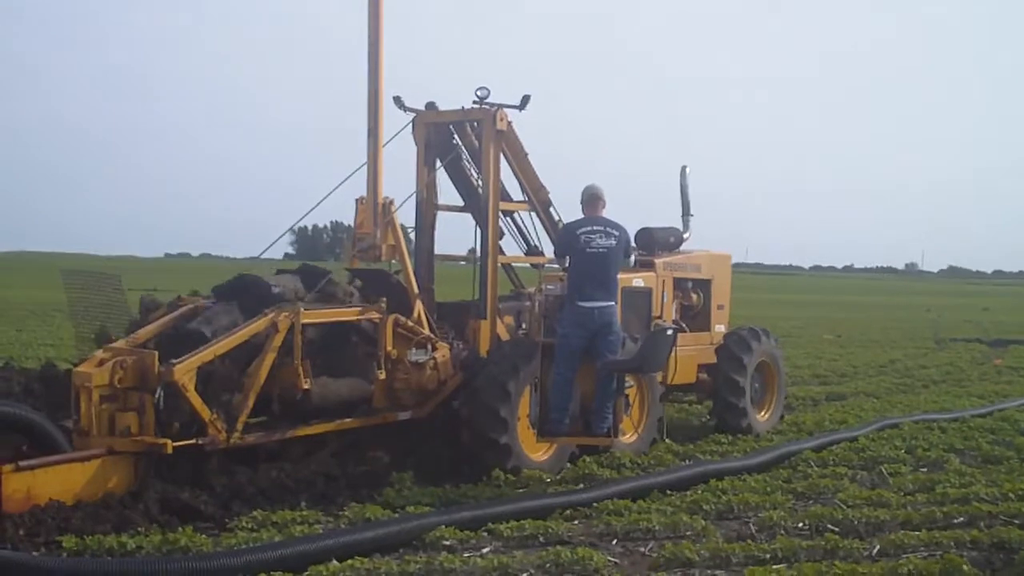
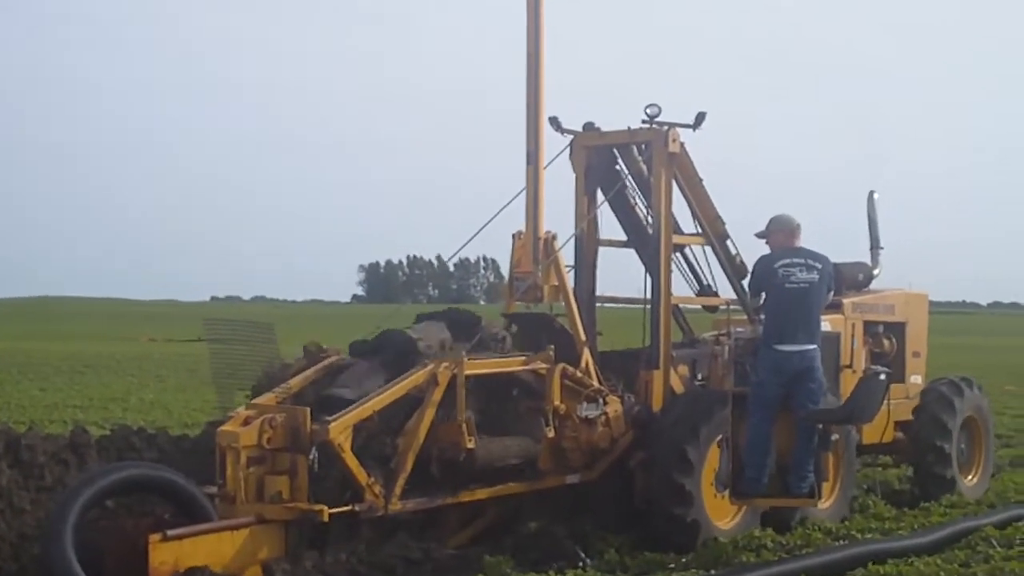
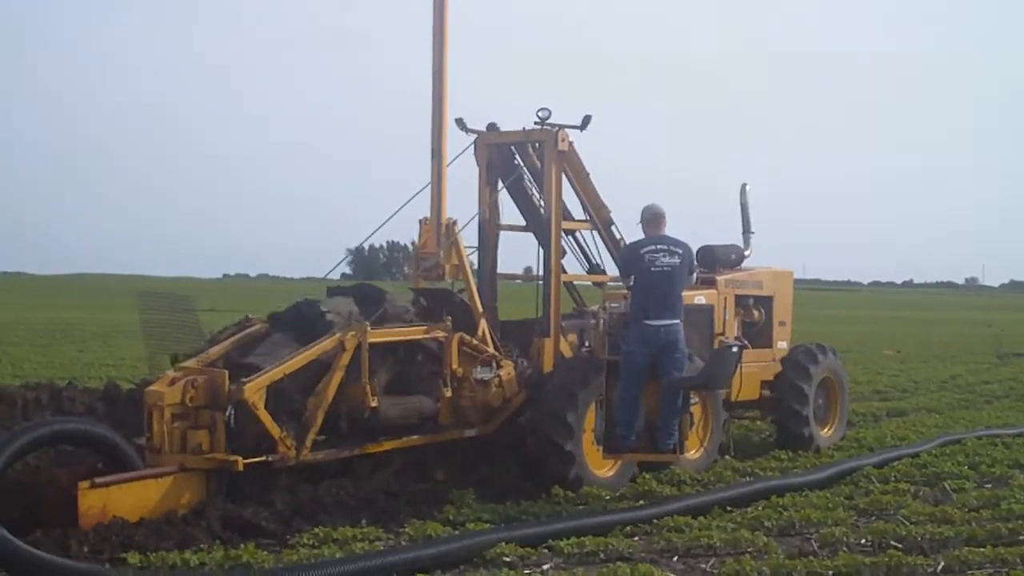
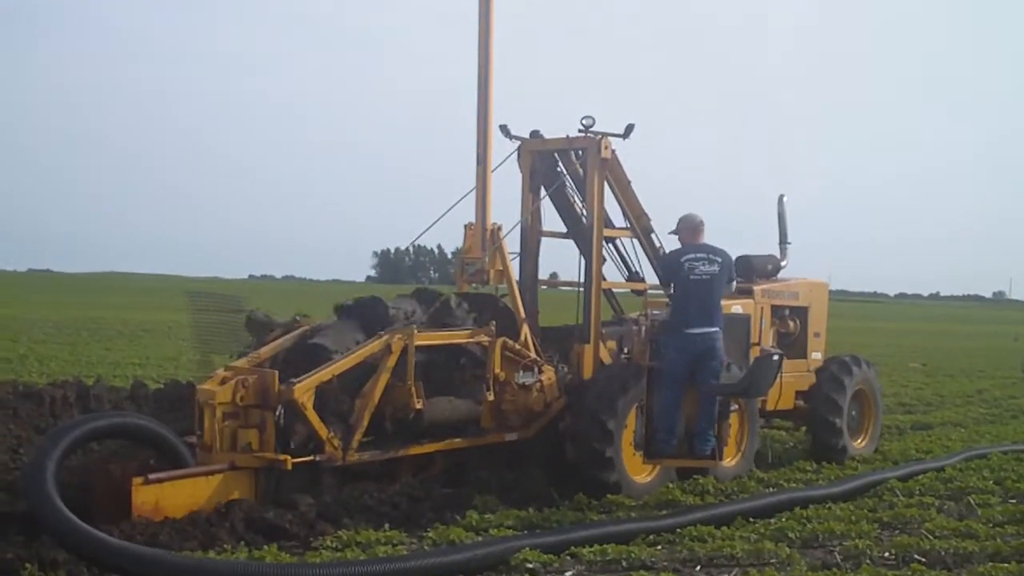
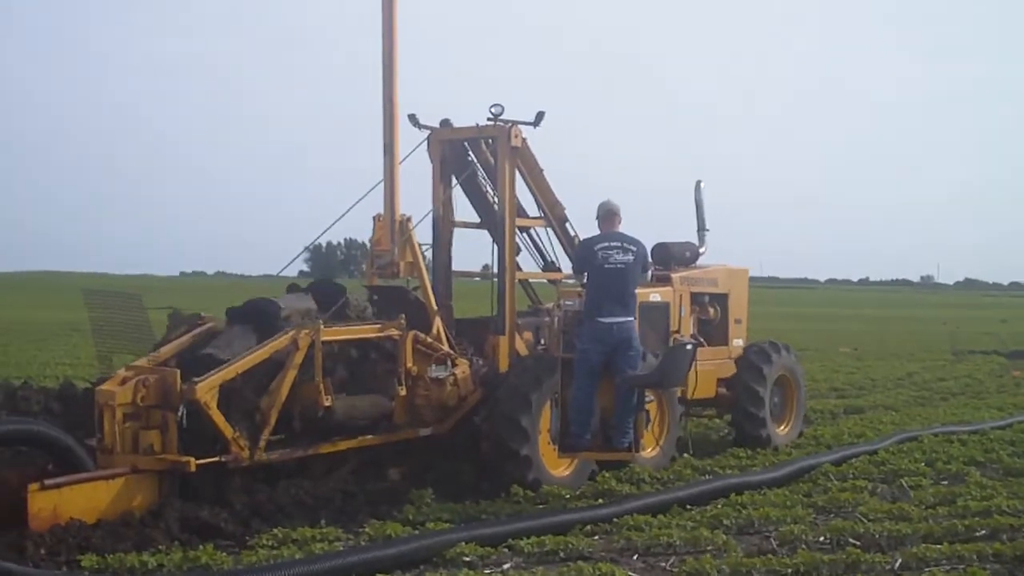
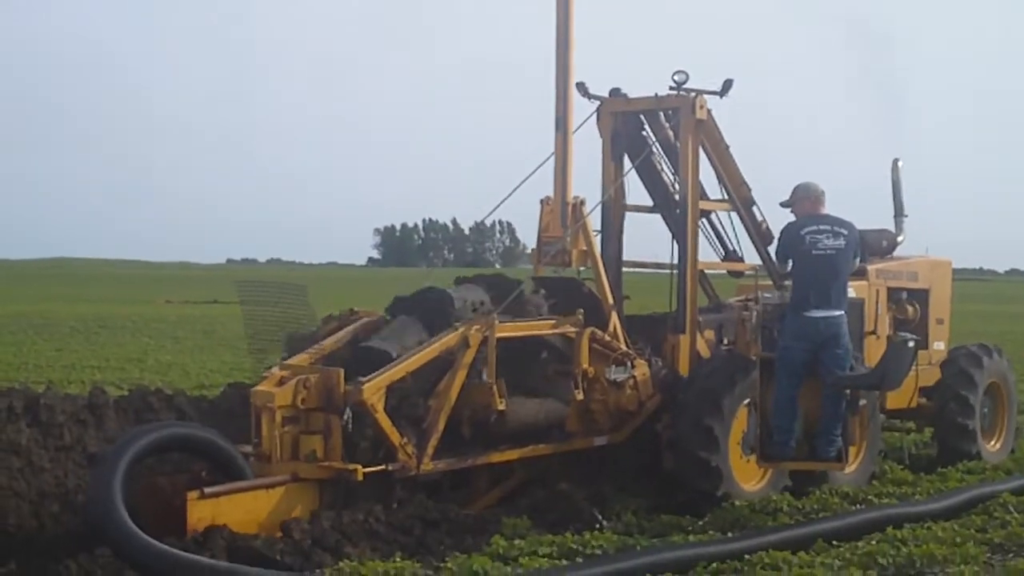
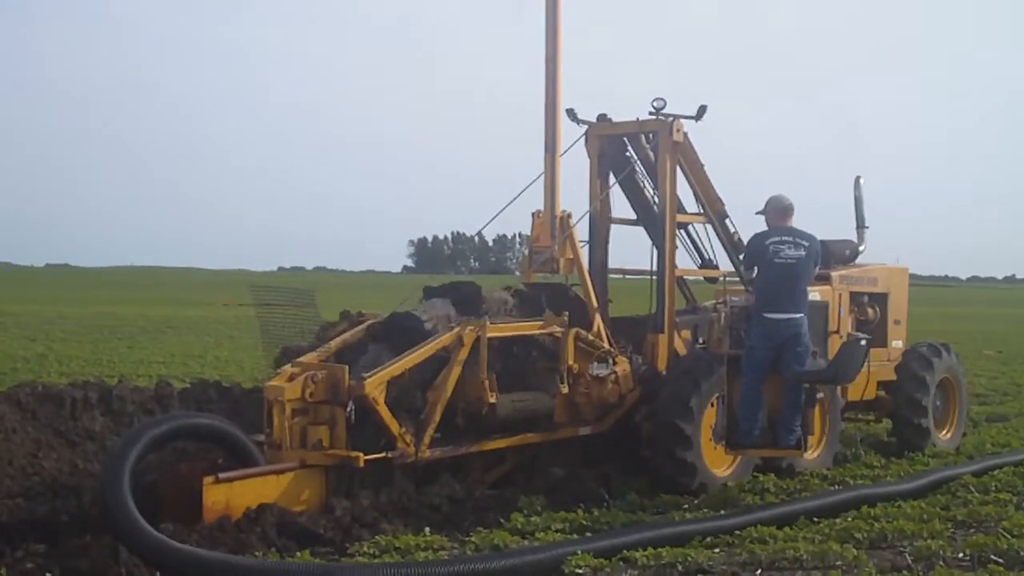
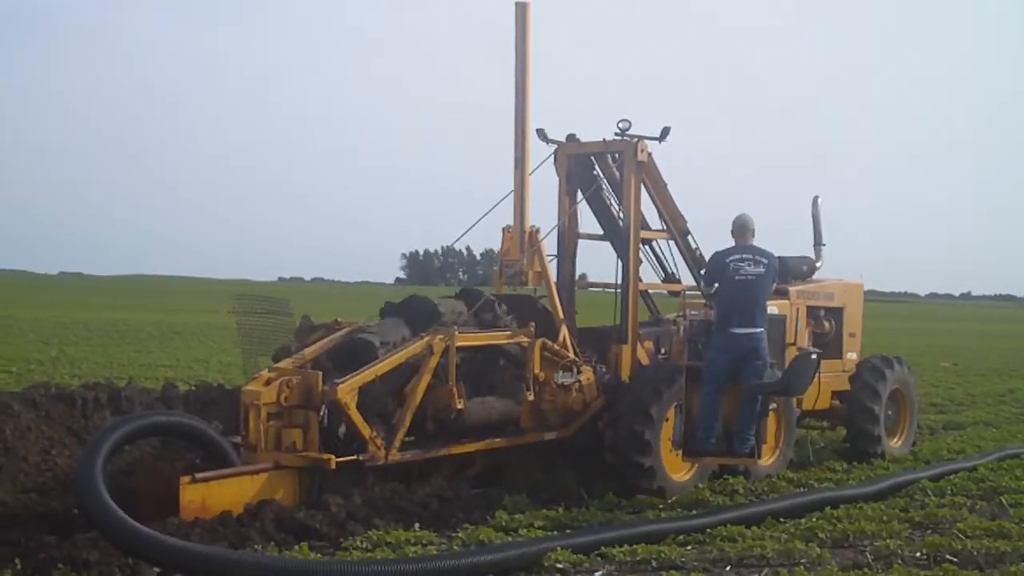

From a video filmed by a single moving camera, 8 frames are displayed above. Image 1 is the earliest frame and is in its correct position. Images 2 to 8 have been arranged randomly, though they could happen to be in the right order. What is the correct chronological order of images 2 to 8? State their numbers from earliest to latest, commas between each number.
5, 3, 4, 8, 7, 2, 6
